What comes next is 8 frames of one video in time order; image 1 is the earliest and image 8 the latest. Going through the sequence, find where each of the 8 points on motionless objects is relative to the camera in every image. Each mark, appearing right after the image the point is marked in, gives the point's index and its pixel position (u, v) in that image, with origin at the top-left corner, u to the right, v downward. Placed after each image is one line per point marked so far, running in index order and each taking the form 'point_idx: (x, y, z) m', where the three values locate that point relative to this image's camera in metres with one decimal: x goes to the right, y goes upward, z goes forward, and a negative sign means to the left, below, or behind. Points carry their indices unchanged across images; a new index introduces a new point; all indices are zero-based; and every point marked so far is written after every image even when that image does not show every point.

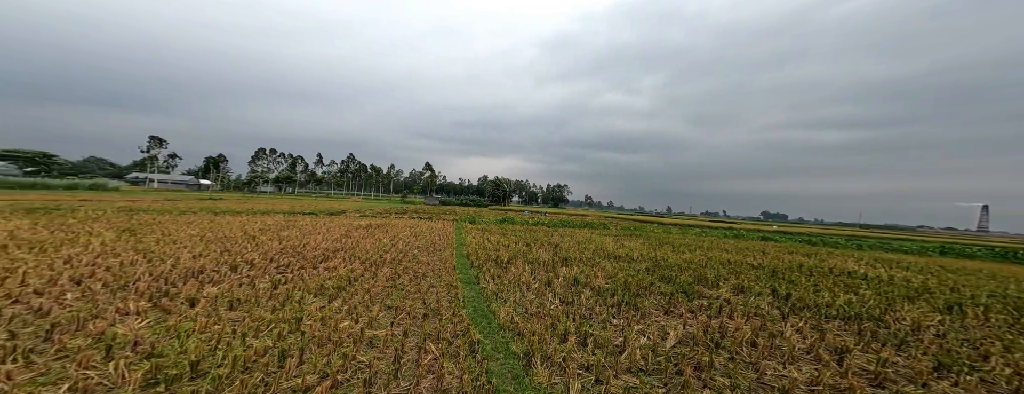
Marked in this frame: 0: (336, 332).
0: (-2.4, -1.9, +4.0) m
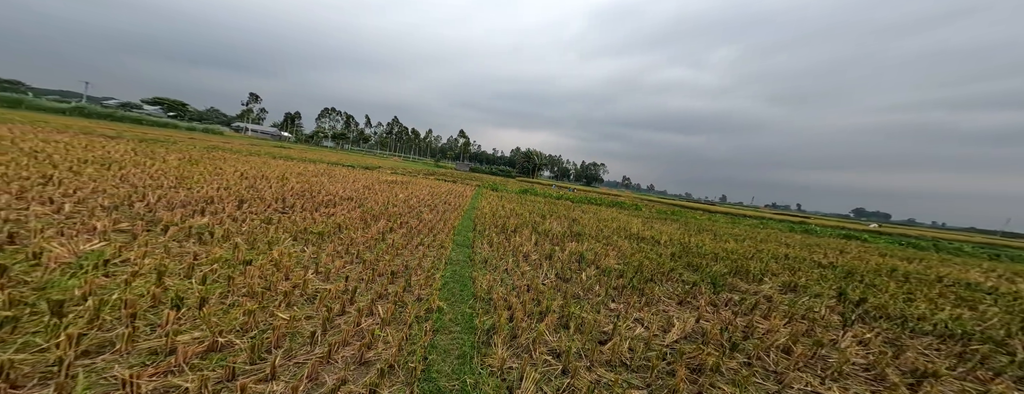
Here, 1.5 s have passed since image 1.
0: (-2.8, -1.0, +3.4) m
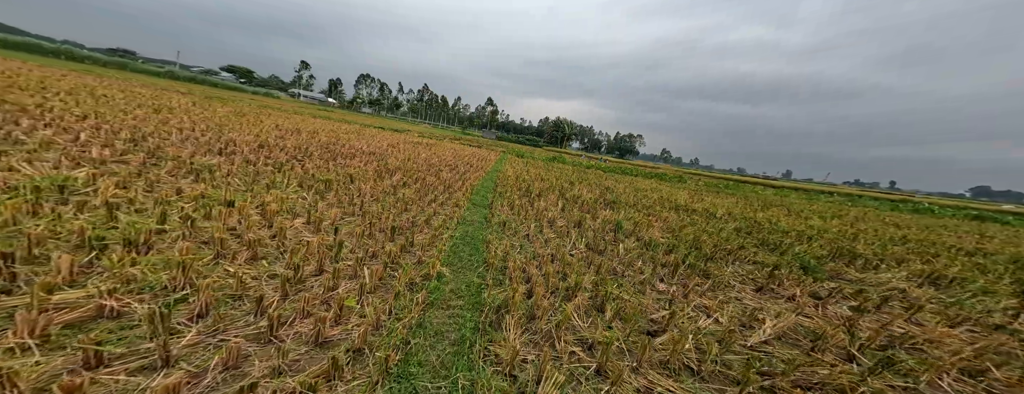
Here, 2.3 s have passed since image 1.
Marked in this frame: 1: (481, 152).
0: (-2.6, -0.4, +2.9) m
1: (-2.1, +2.8, +18.5) m
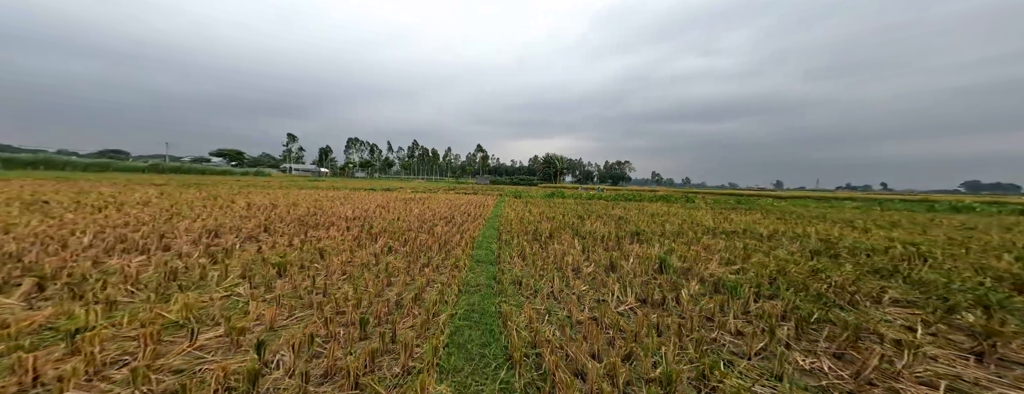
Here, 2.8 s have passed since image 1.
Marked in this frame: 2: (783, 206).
0: (-2.4, -1.1, +1.7) m
1: (-2.2, -0.1, +17.6) m
2: (+13.2, -0.4, +13.9) m
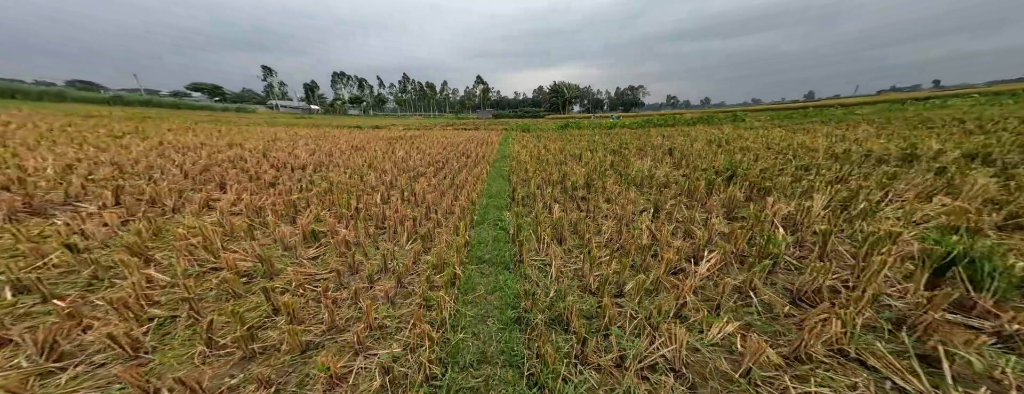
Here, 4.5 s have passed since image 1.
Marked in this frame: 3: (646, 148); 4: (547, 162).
0: (-2.1, -1.2, -0.5) m
1: (-1.8, +3.2, +14.8) m
2: (+13.6, +2.7, +10.9) m
3: (+3.9, +1.4, +8.3) m
4: (+0.9, +0.9, +6.9) m
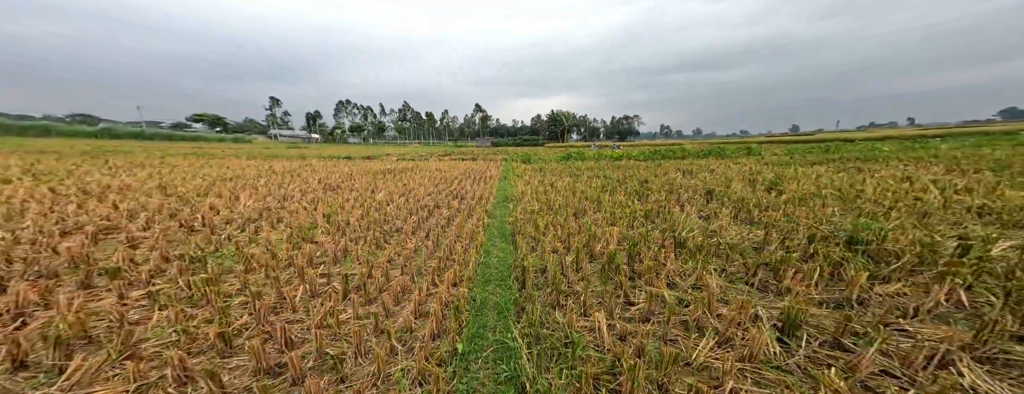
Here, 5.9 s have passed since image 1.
0: (-2.0, -1.5, -2.1) m
1: (-1.8, +1.4, +13.6) m
2: (+13.7, +1.2, +9.8) m
3: (+4.0, +0.2, +6.9) m
4: (+0.9, -0.2, +5.5) m
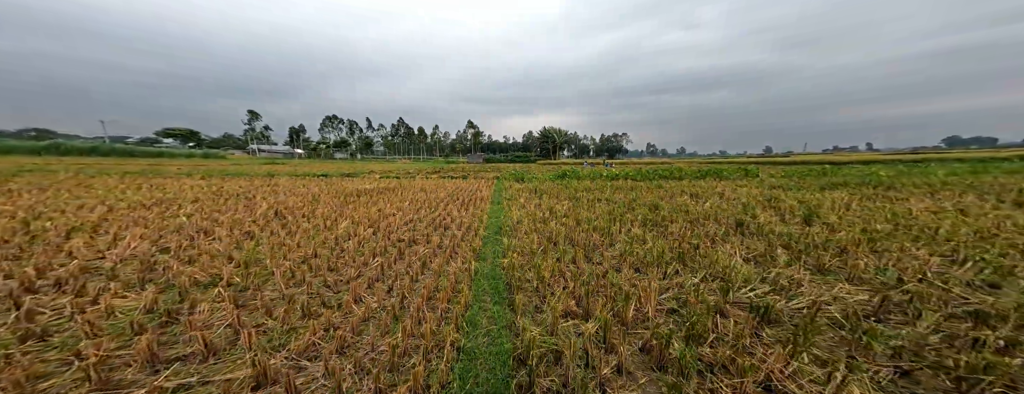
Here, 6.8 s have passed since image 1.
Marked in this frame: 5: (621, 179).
0: (-1.8, -1.6, -3.4) m
1: (-2.2, +0.4, +12.5) m
2: (+13.4, +0.4, +9.2) m
3: (+3.8, -0.4, +6.0) m
4: (+0.8, -0.7, +4.4) m
5: (+5.4, +0.8, +14.2) m
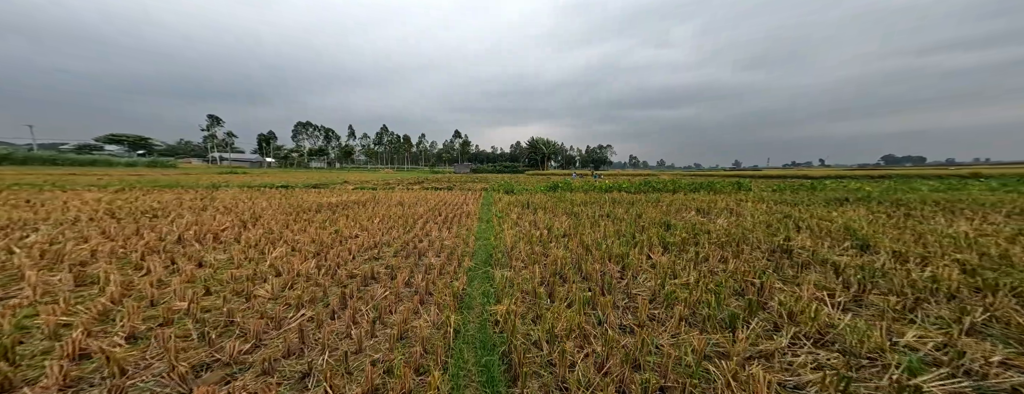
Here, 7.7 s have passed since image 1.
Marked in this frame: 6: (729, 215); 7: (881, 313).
0: (-1.4, -1.5, -4.7) m
1: (-2.7, -0.2, +11.2) m
2: (+13.0, -0.1, +8.9) m
3: (+3.6, -0.7, +5.0) m
4: (+0.8, -0.9, +3.2) m
5: (+4.7, +0.2, +13.3) m
6: (+5.5, -0.4, +7.5) m
7: (+3.1, -0.9, +2.4) m
